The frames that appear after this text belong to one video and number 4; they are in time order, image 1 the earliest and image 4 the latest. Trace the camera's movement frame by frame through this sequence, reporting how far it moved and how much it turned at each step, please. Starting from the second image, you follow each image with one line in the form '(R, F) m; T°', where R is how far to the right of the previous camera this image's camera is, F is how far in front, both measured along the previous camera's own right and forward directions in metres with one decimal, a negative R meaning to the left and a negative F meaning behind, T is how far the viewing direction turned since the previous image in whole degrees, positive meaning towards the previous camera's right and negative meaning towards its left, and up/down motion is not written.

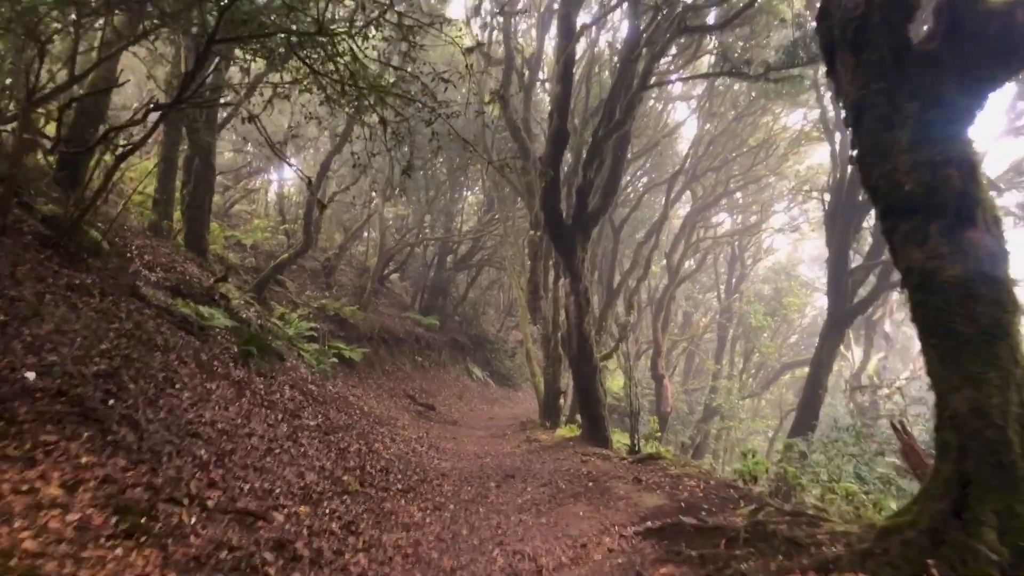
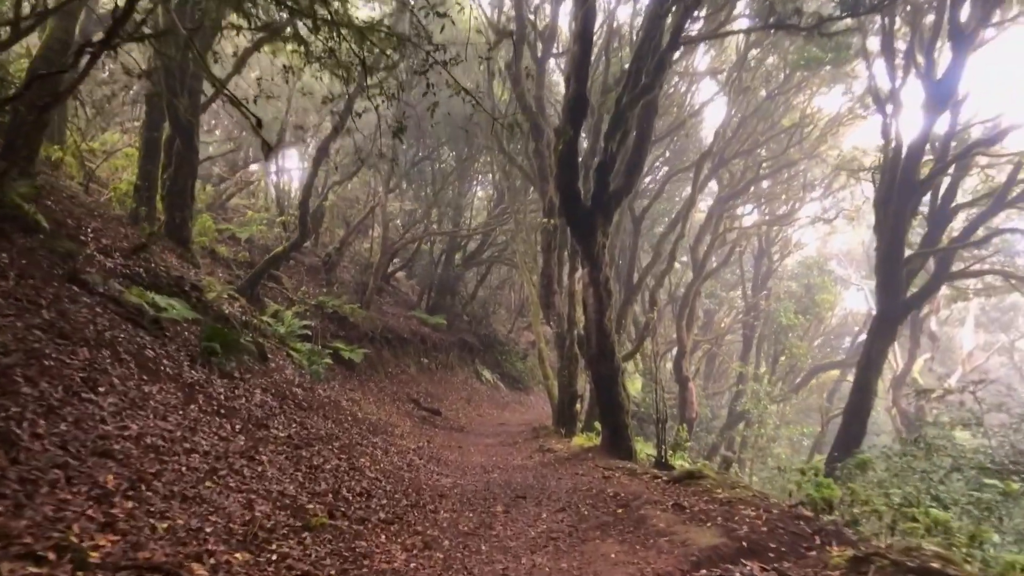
(0.0, +1.5) m; -1°
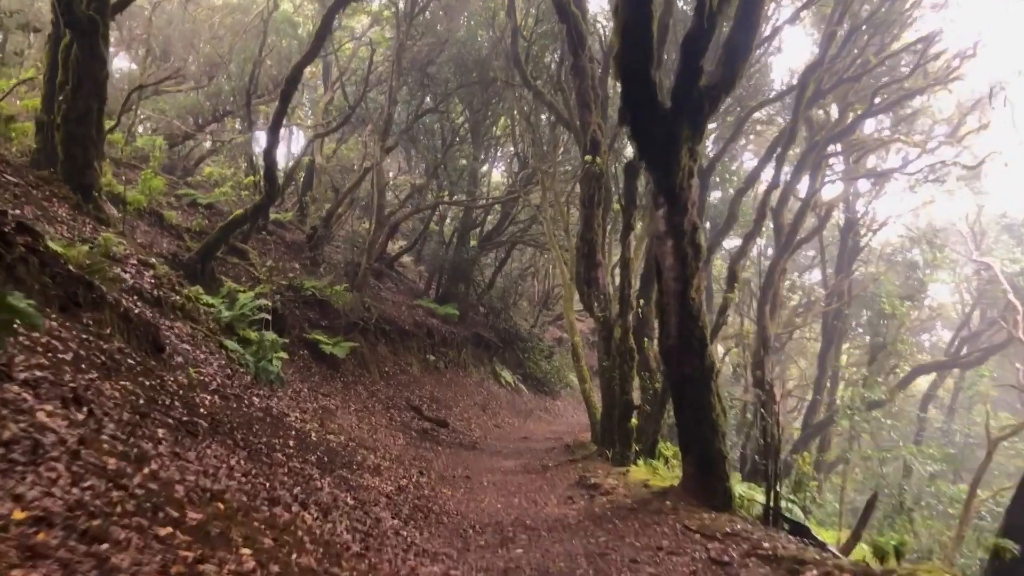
(-0.1, +4.2) m; -1°
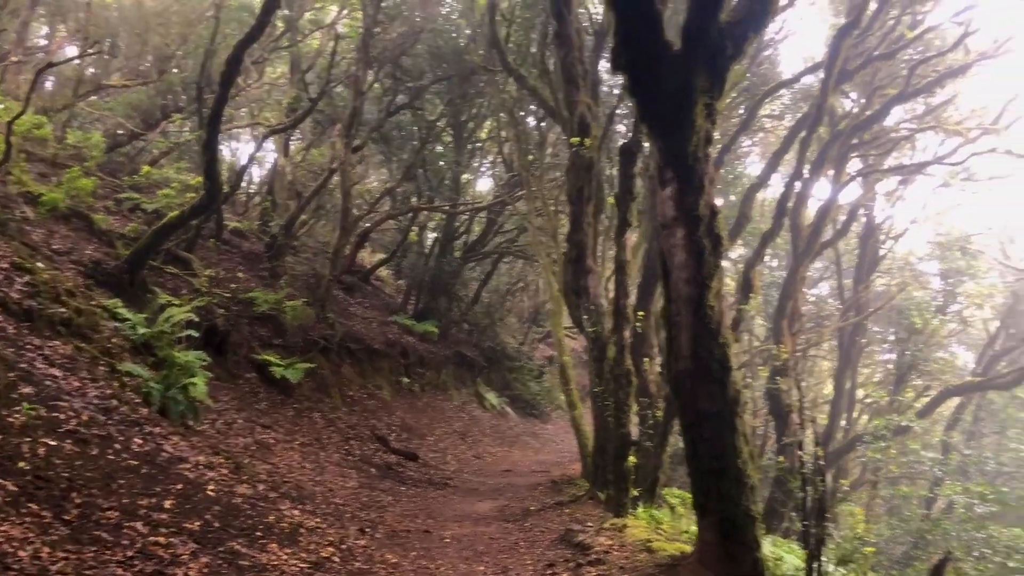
(+0.3, +1.9) m; 0°
